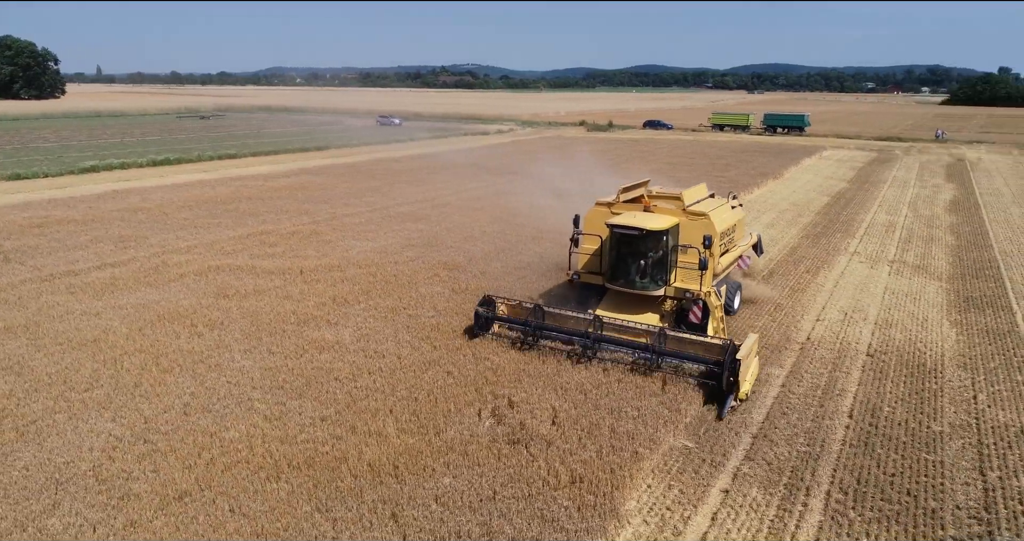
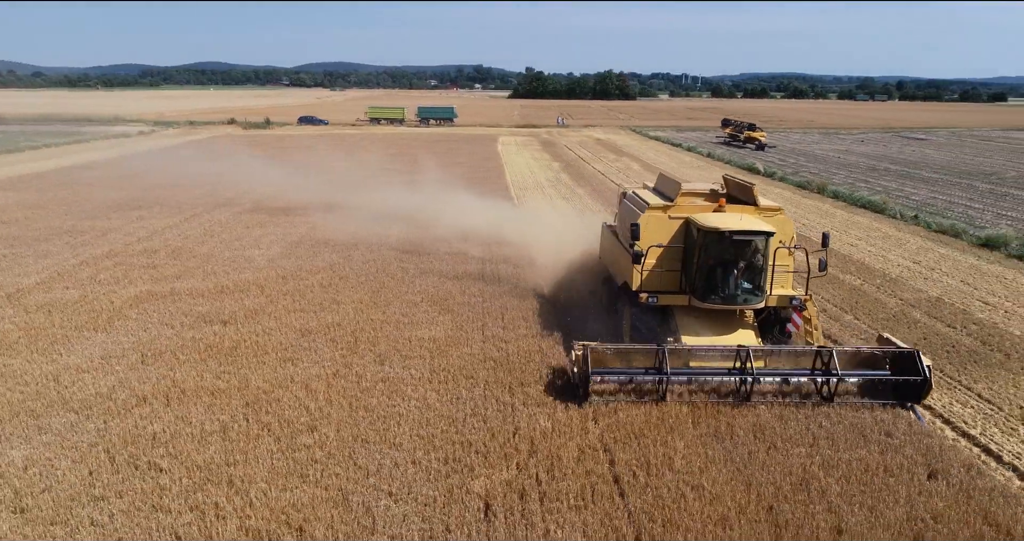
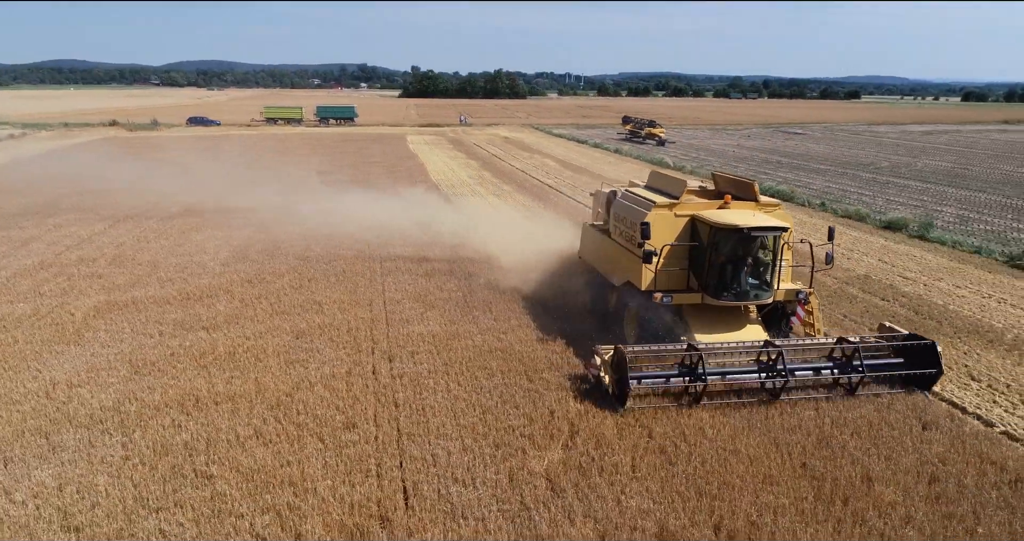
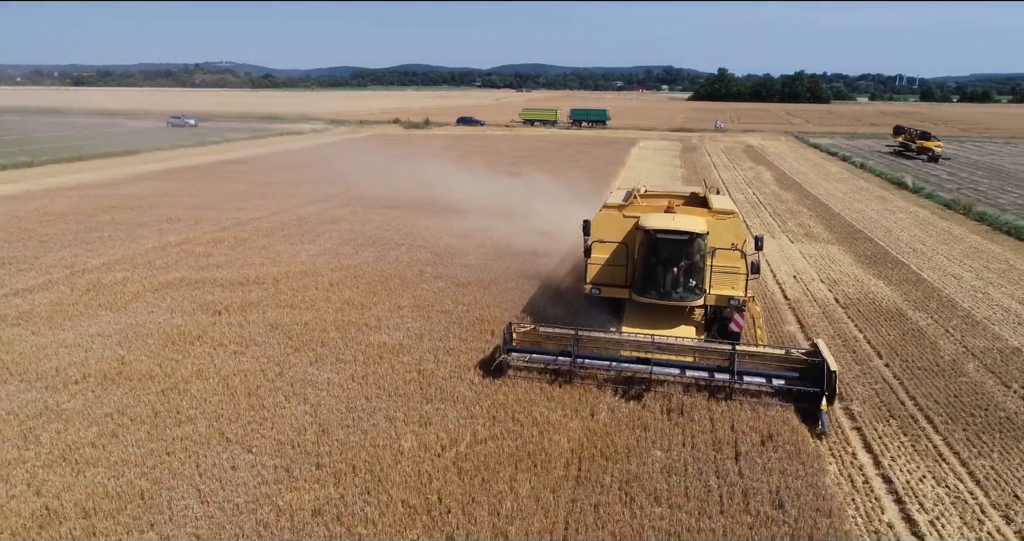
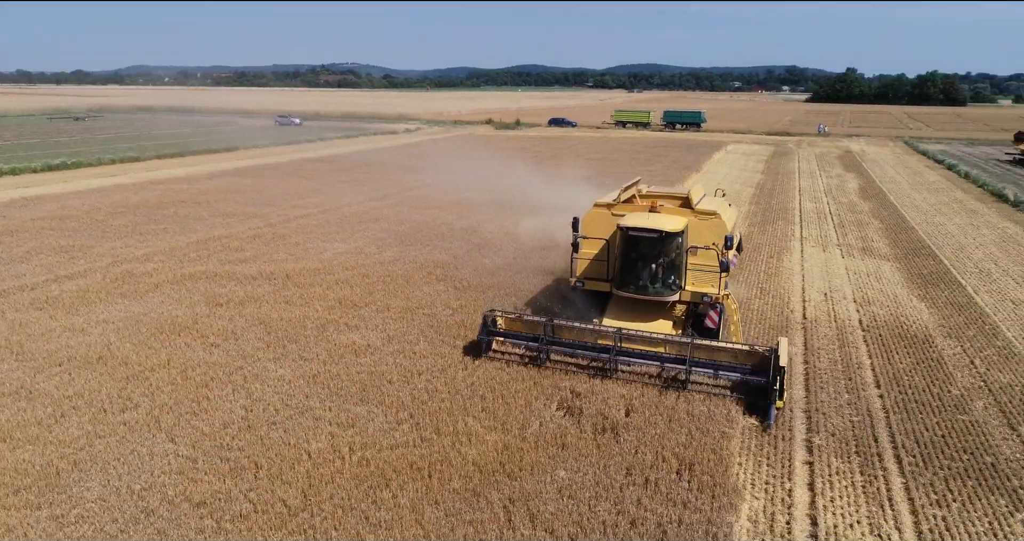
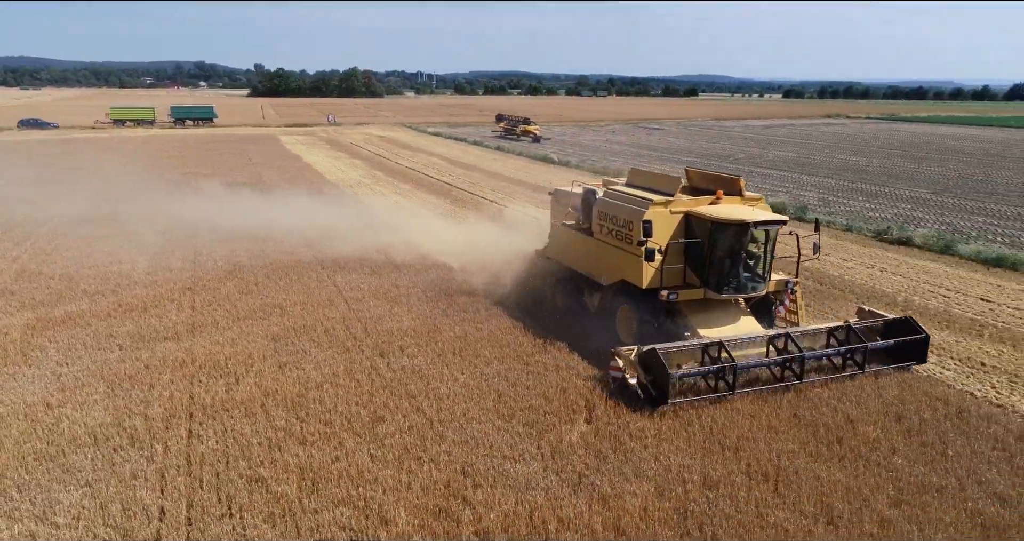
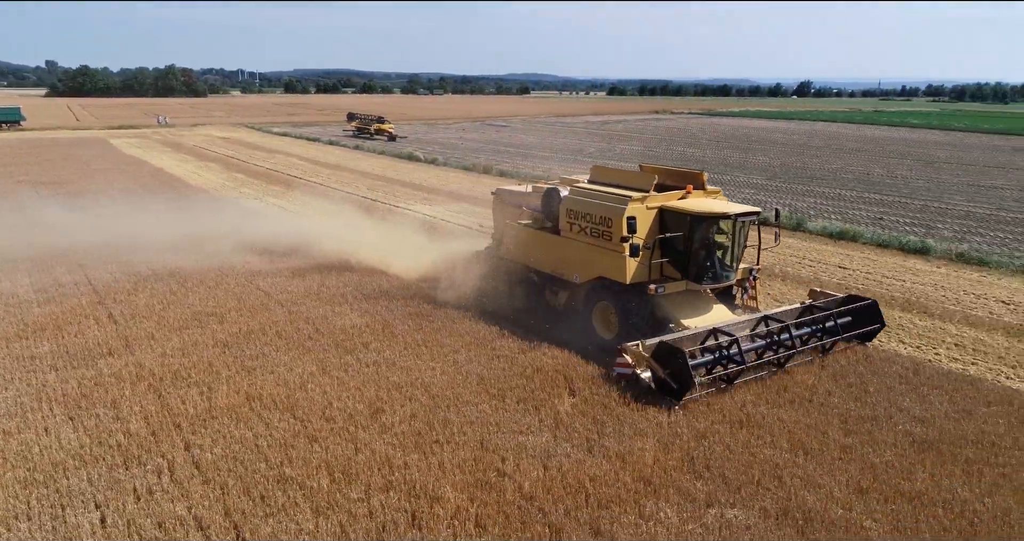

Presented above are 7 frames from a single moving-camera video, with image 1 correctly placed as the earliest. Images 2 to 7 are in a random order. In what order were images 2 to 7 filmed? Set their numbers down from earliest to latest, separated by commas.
5, 4, 2, 3, 6, 7
